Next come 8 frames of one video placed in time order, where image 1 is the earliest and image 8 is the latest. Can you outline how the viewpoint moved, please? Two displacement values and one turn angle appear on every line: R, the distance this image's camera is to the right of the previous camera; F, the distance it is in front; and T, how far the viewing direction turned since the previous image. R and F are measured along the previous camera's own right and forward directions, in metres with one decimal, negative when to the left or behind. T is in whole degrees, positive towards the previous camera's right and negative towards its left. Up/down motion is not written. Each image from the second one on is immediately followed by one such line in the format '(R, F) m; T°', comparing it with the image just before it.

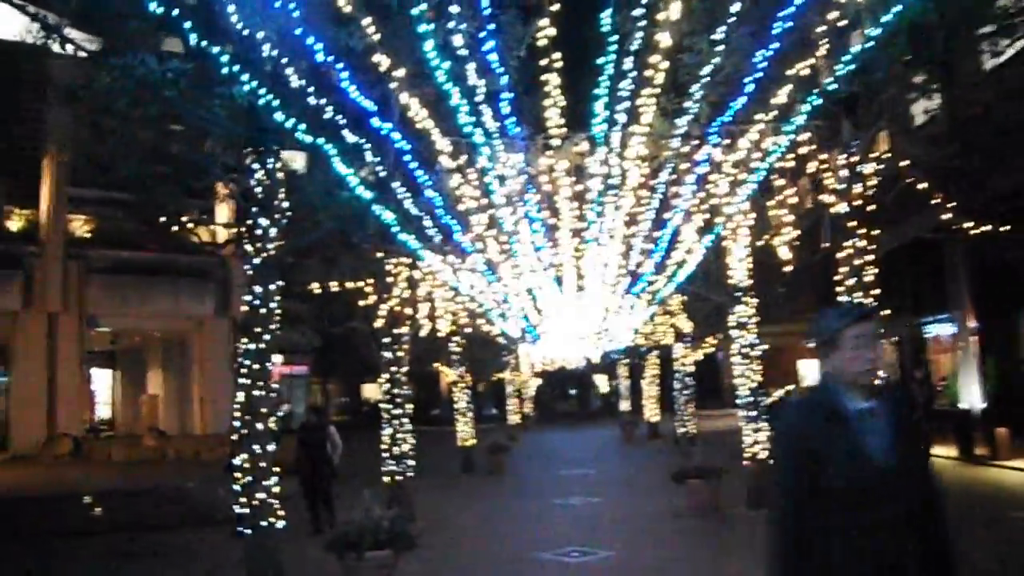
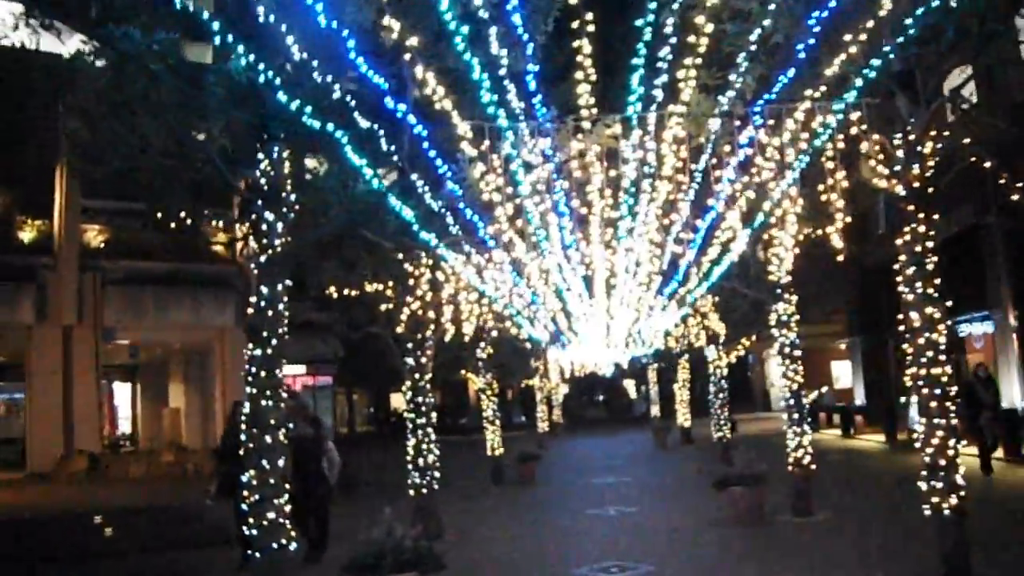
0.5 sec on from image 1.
(0.0, +0.9) m; -1°
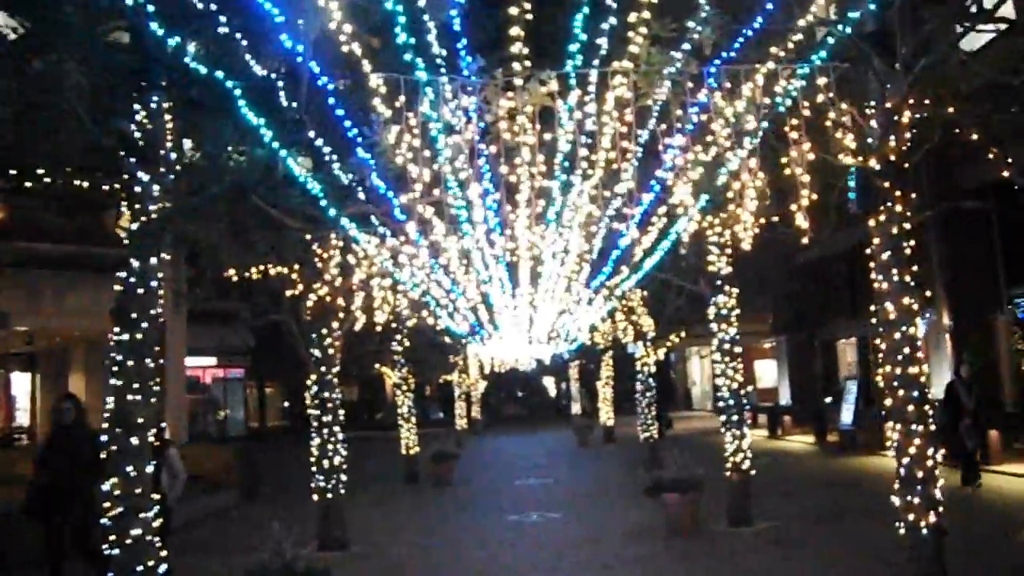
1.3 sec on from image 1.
(0.0, +1.4) m; +3°
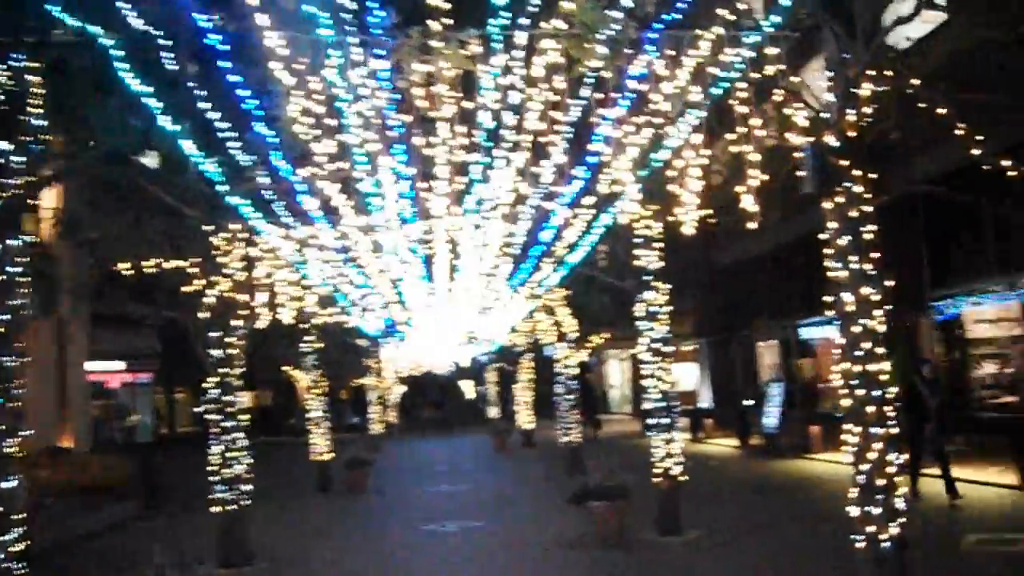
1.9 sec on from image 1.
(0.0, +1.0) m; +3°
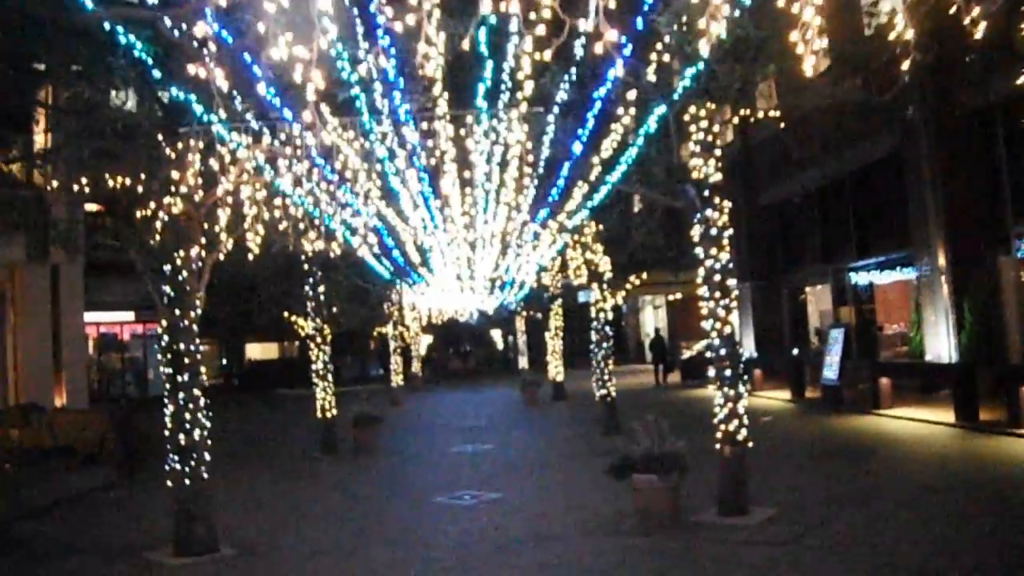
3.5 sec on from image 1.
(+0.1, +3.0) m; -1°
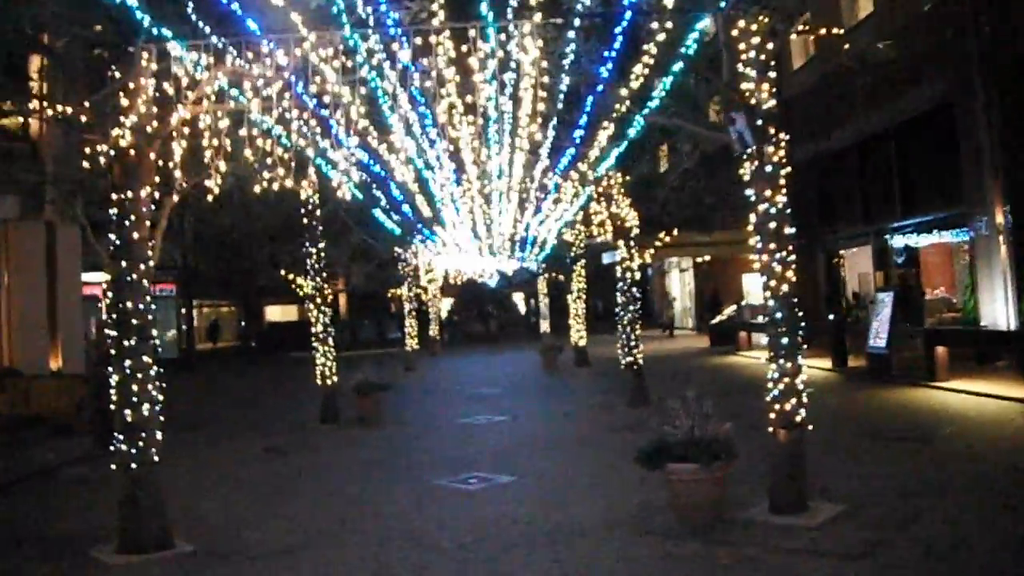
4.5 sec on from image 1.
(+0.1, +2.0) m; -1°
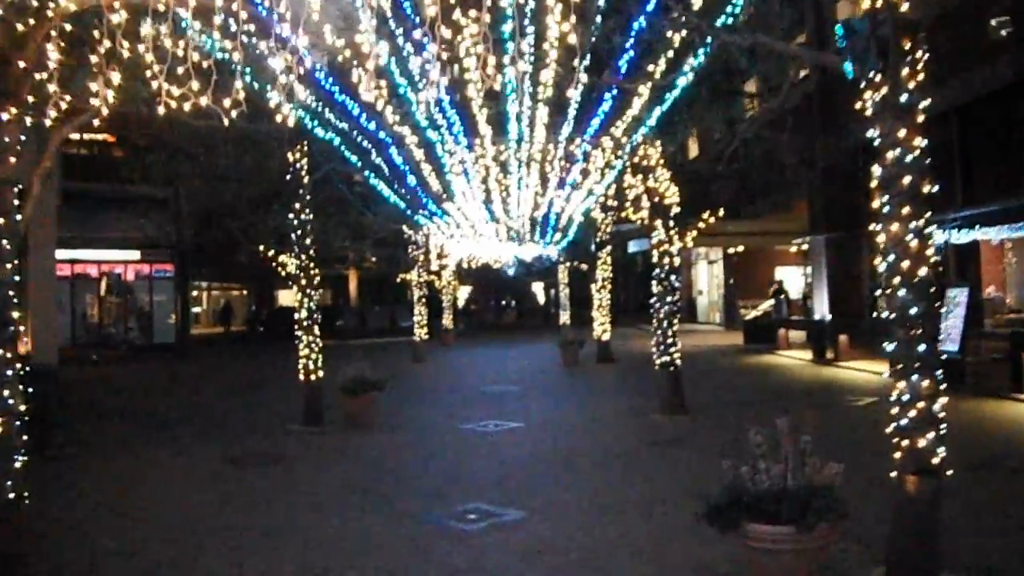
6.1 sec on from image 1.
(0.0, +3.0) m; -1°
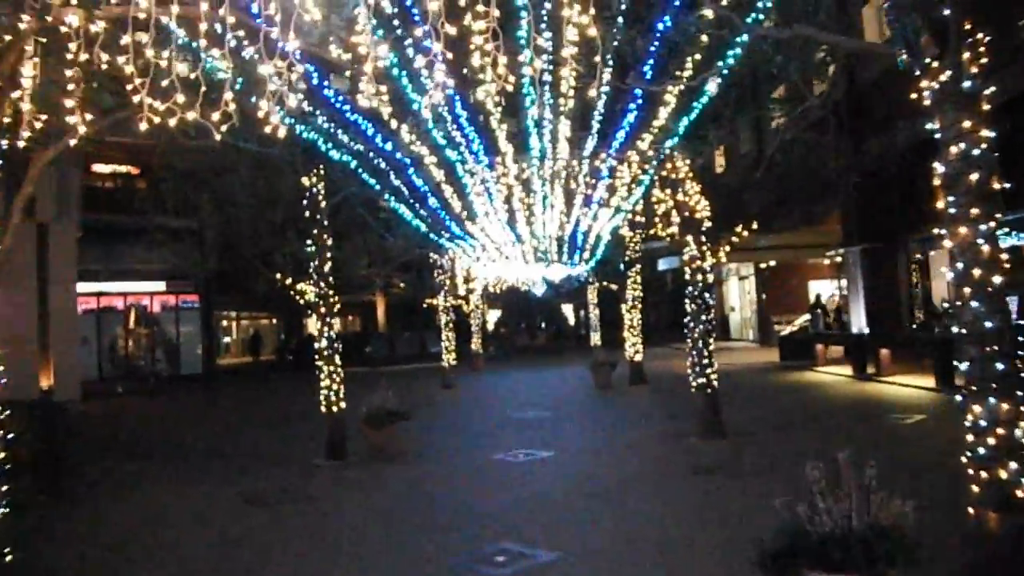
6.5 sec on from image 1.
(0.0, +0.7) m; -1°
